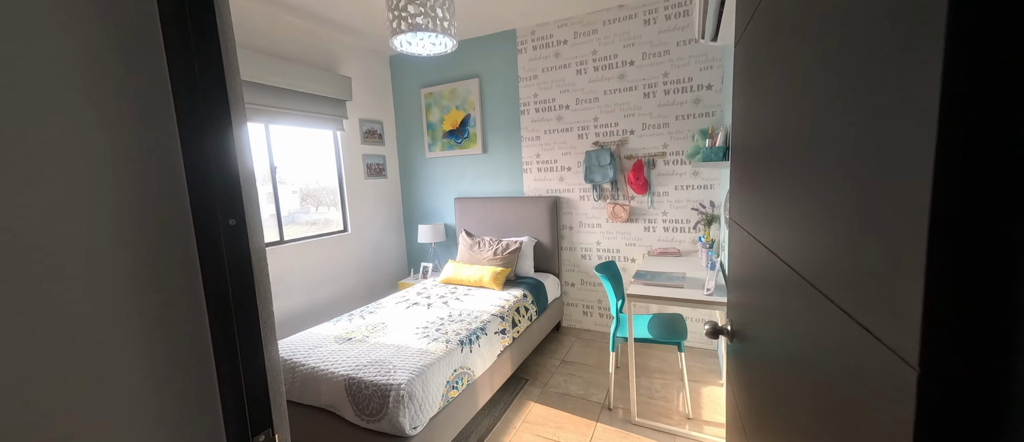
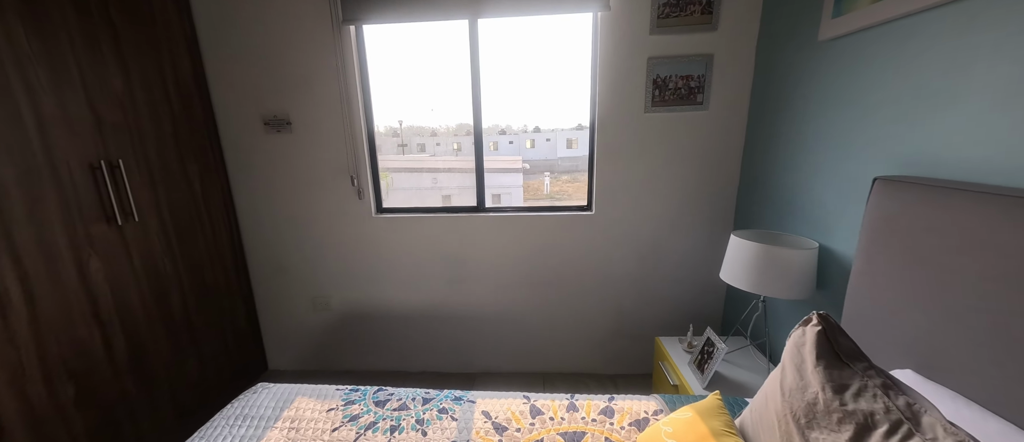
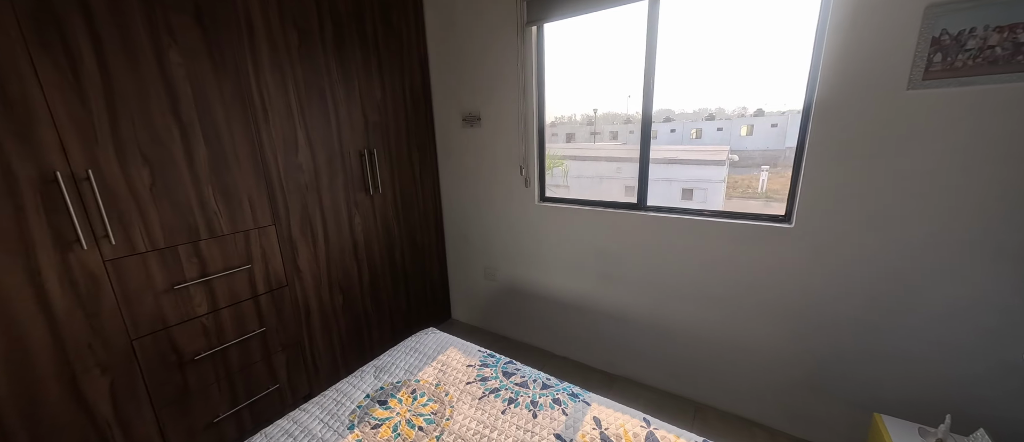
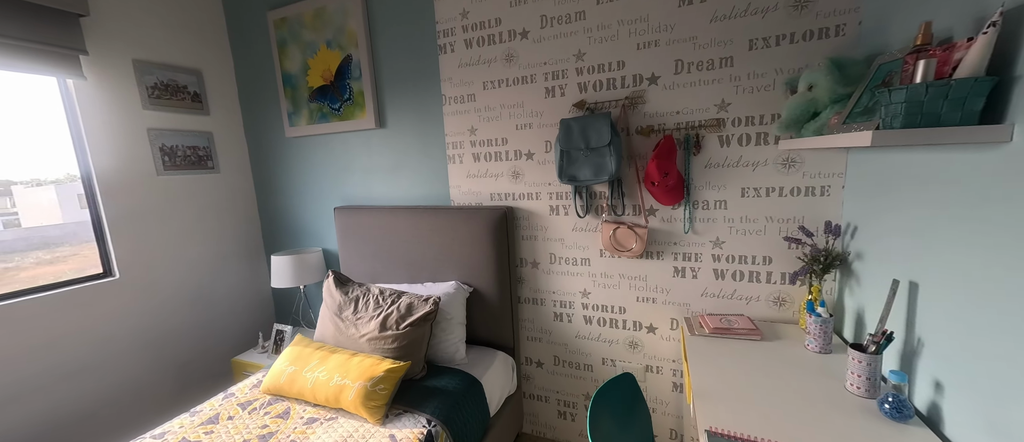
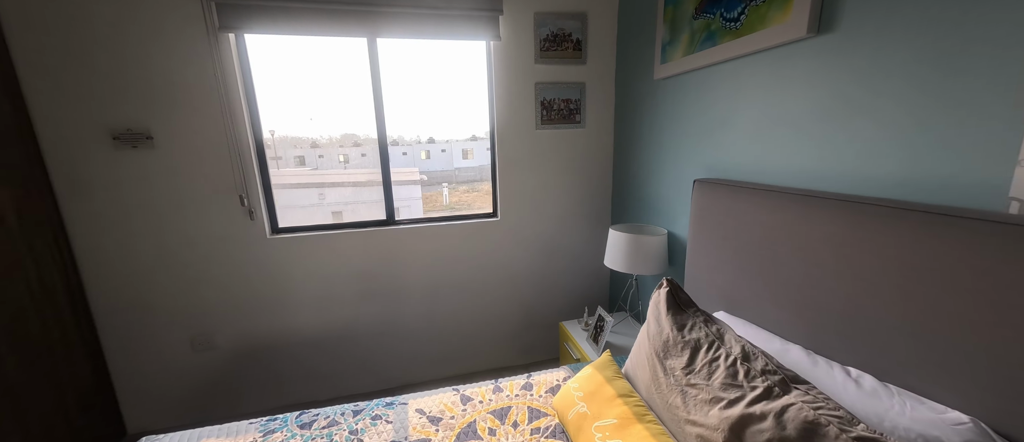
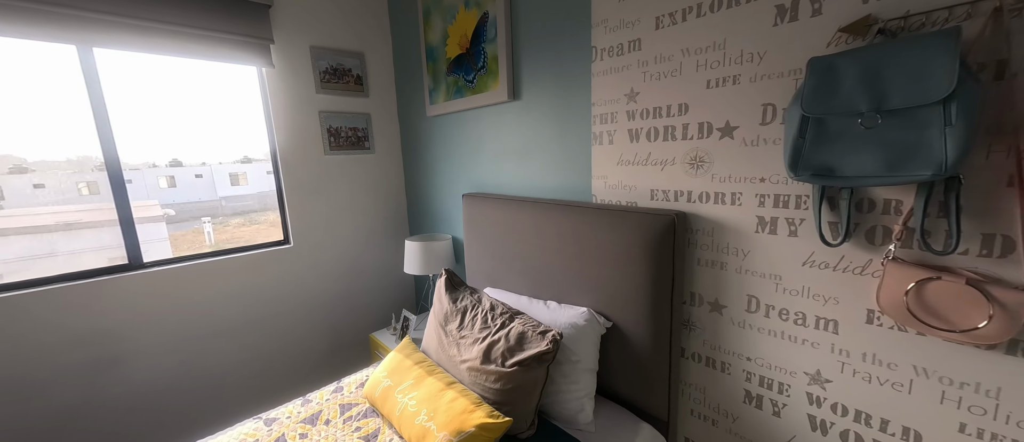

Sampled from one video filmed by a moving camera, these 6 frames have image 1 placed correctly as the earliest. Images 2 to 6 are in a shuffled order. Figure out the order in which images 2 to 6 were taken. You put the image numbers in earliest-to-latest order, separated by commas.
4, 6, 5, 2, 3
